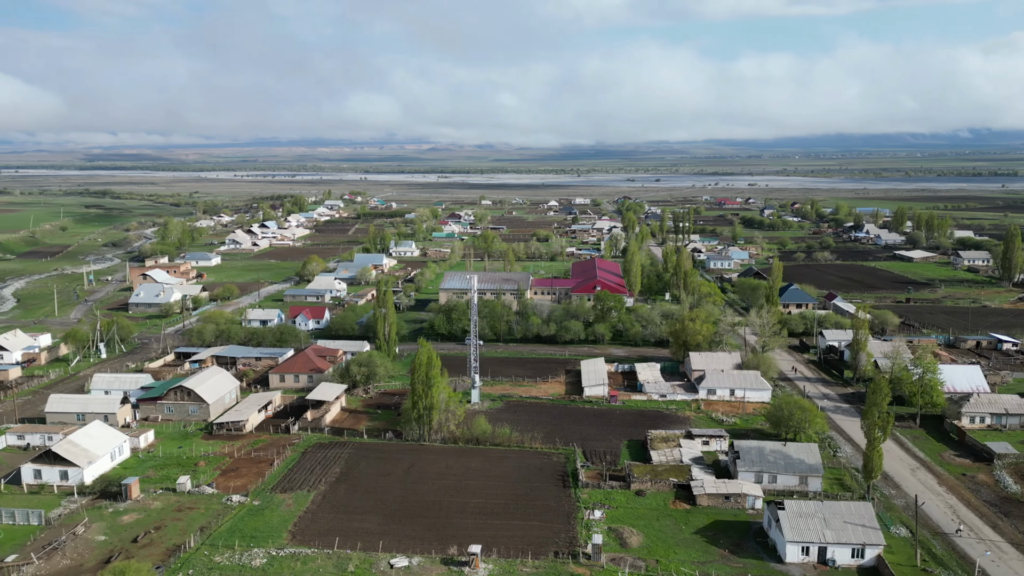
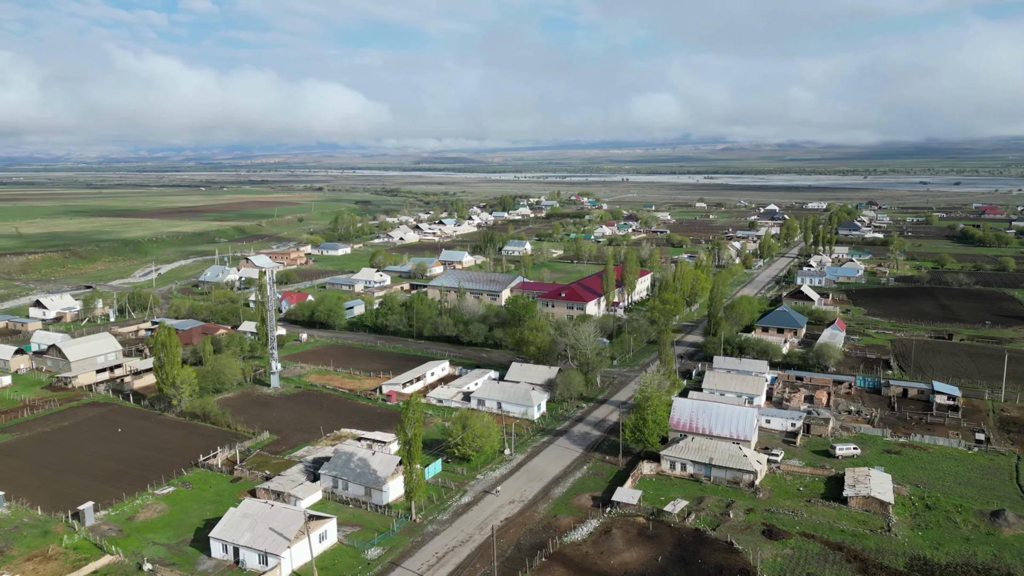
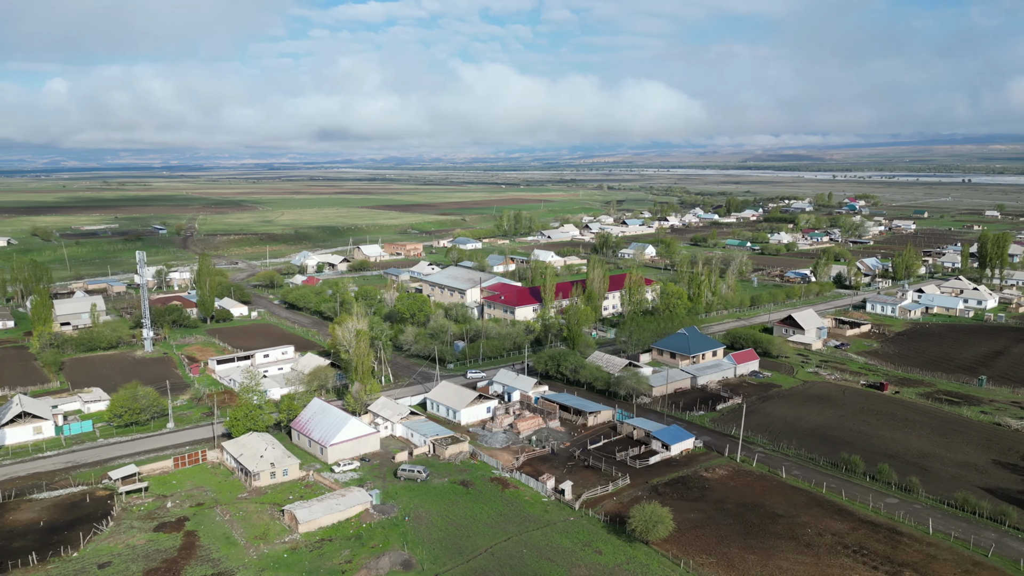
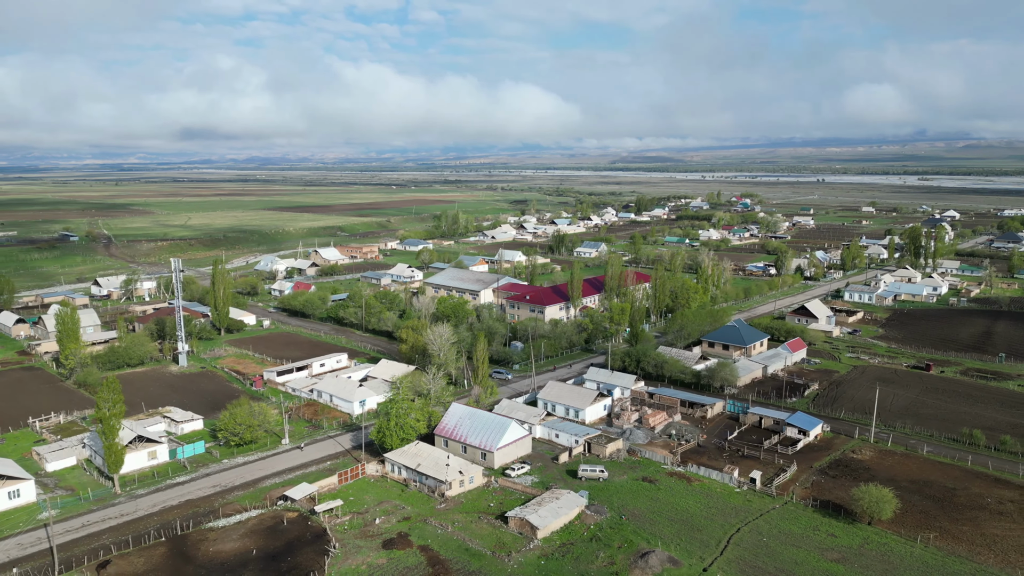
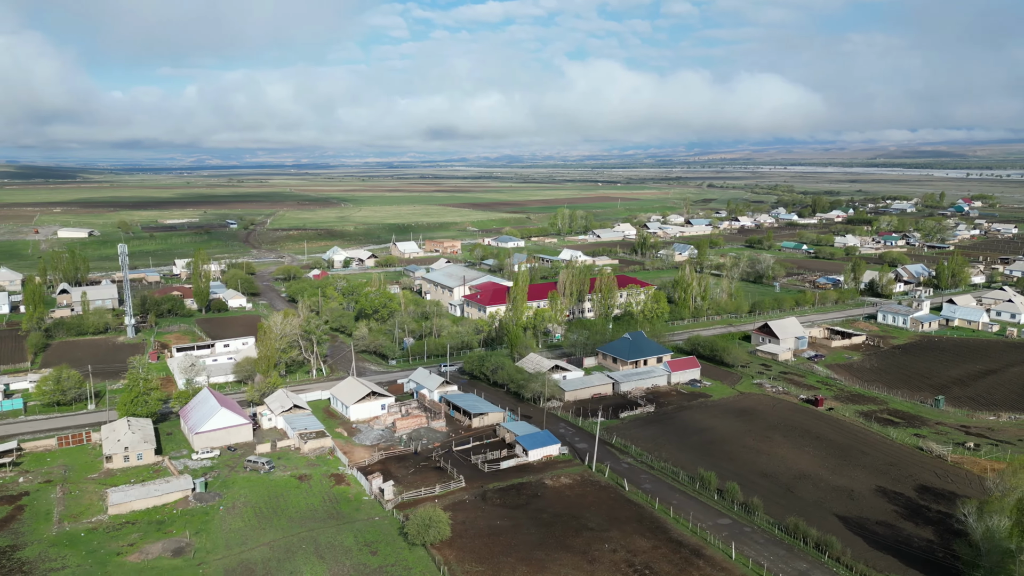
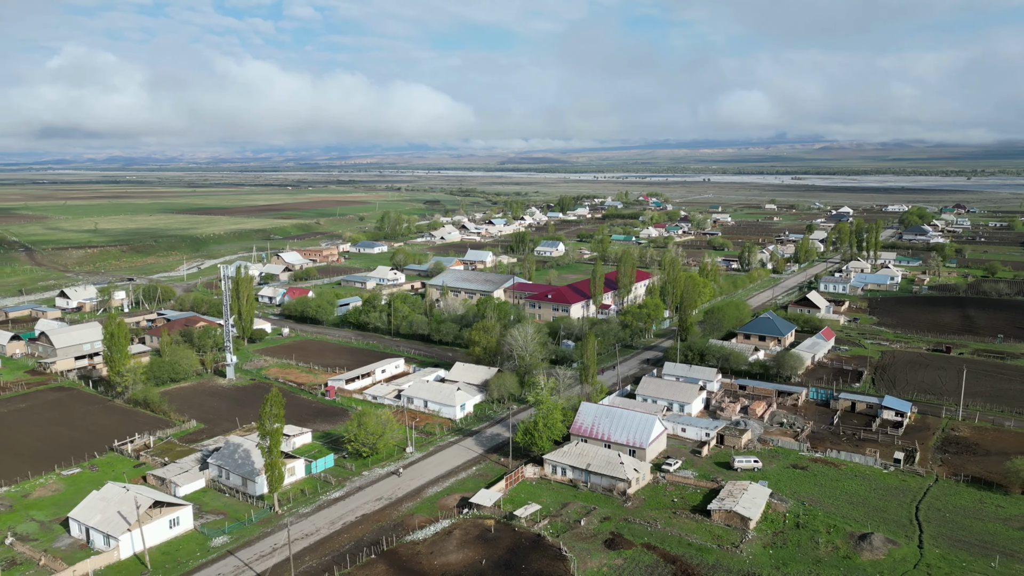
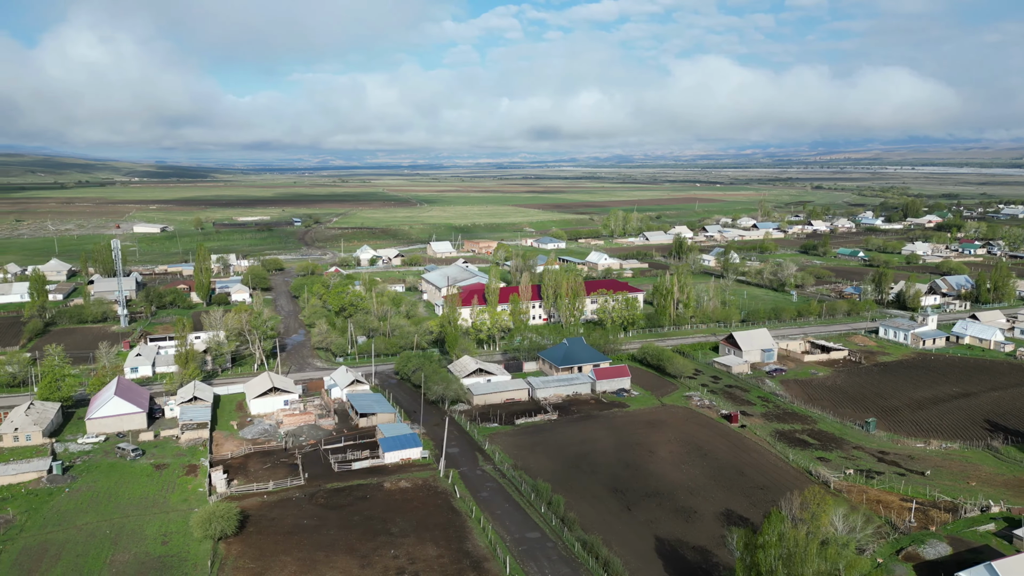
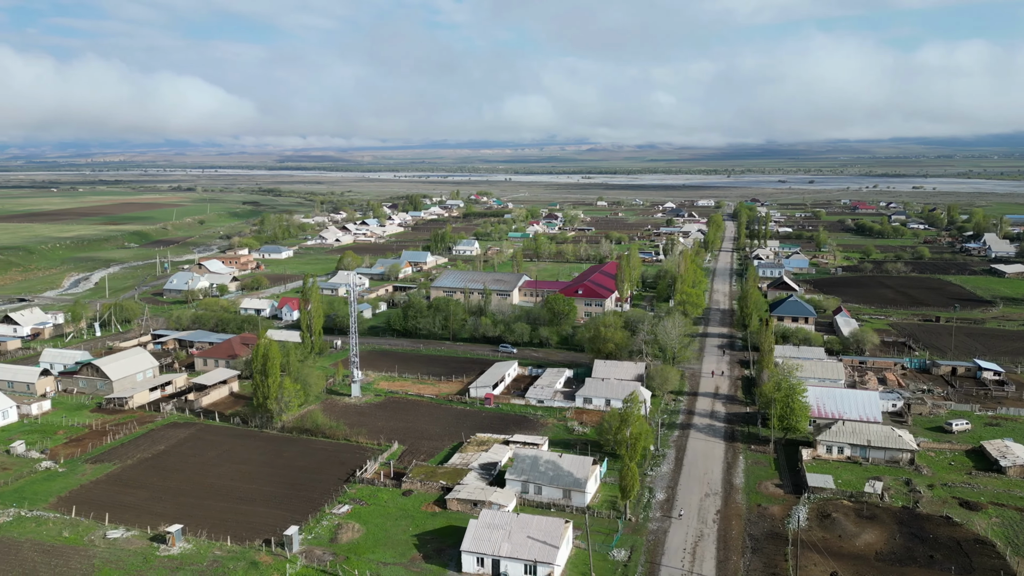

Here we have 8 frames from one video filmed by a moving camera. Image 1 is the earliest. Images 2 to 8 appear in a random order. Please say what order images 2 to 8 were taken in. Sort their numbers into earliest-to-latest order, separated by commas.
8, 2, 6, 4, 3, 5, 7
